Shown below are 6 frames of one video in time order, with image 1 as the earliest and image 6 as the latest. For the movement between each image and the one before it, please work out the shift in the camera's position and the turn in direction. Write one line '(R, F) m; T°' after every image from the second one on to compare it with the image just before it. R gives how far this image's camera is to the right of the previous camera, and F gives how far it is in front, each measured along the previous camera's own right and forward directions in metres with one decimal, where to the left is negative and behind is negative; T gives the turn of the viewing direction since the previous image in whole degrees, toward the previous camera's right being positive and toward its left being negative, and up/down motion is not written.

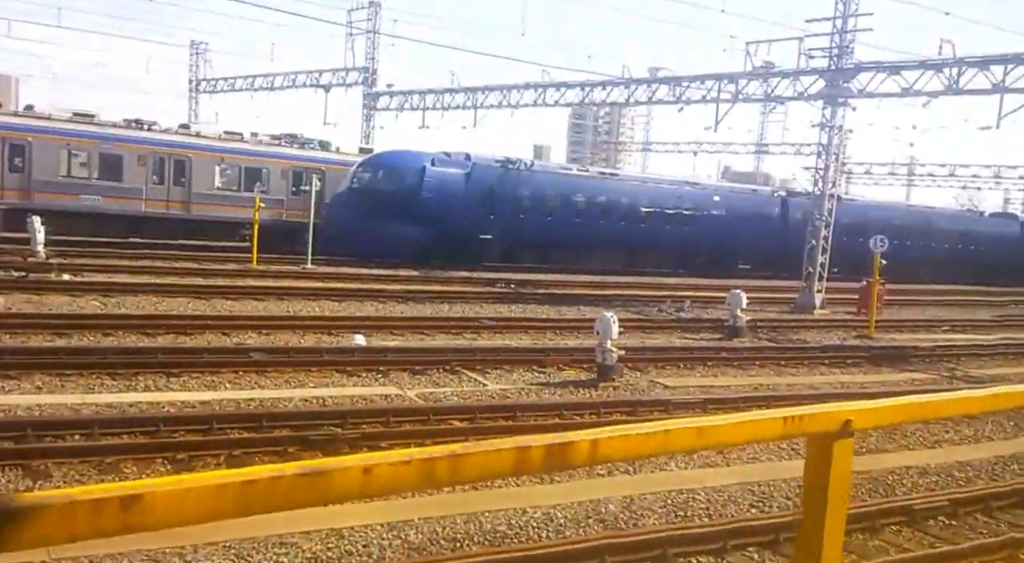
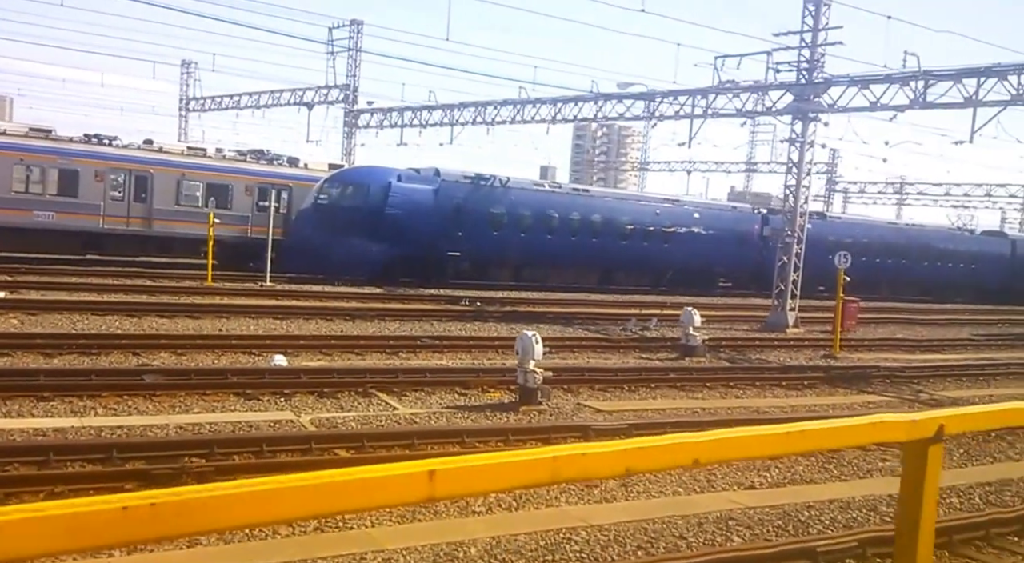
(+0.7, +0.7) m; 0°
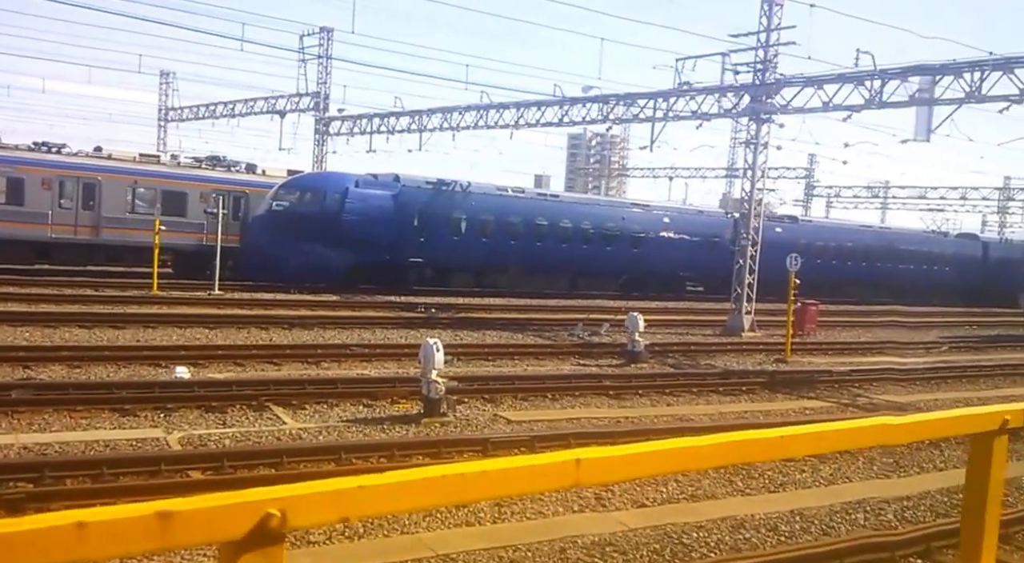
(+0.8, +0.6) m; 0°
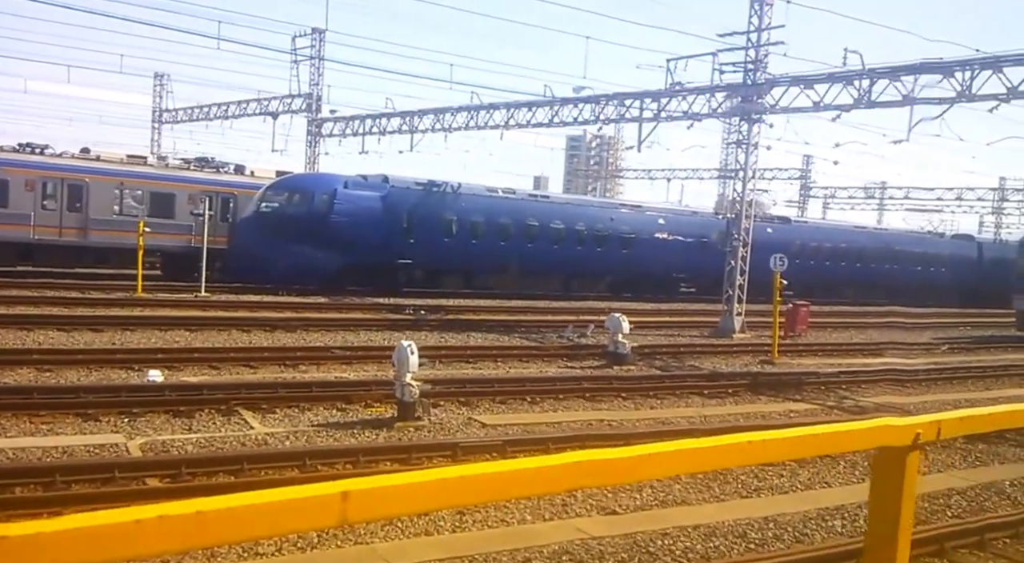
(+0.2, +0.2) m; 0°
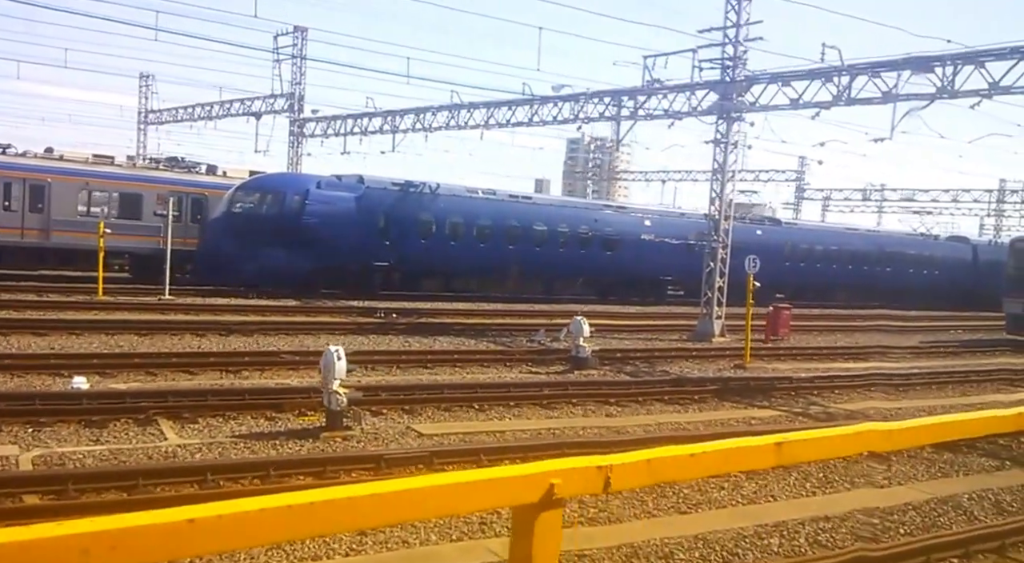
(+0.5, +0.6) m; 0°
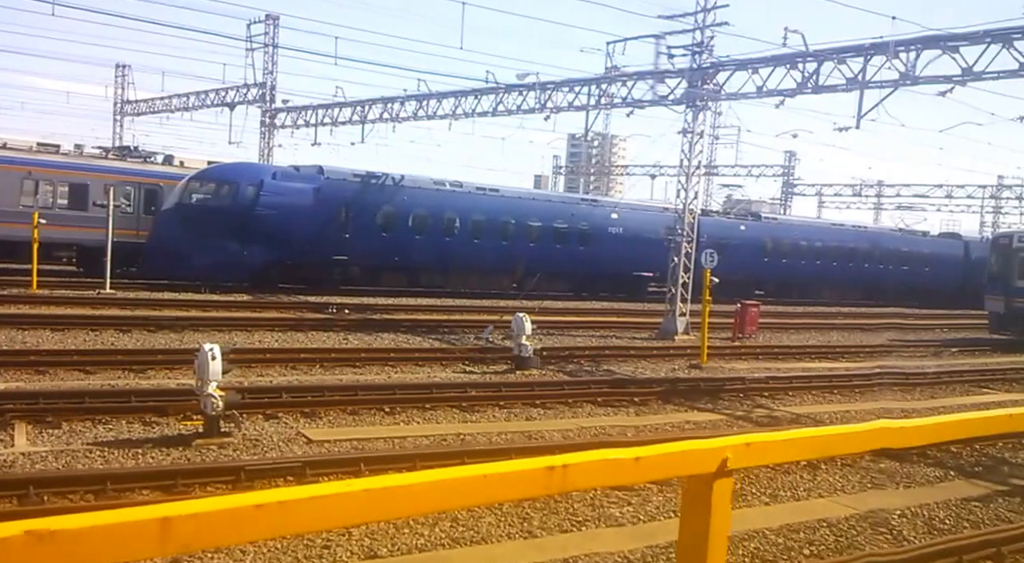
(+0.7, +0.8) m; 0°
